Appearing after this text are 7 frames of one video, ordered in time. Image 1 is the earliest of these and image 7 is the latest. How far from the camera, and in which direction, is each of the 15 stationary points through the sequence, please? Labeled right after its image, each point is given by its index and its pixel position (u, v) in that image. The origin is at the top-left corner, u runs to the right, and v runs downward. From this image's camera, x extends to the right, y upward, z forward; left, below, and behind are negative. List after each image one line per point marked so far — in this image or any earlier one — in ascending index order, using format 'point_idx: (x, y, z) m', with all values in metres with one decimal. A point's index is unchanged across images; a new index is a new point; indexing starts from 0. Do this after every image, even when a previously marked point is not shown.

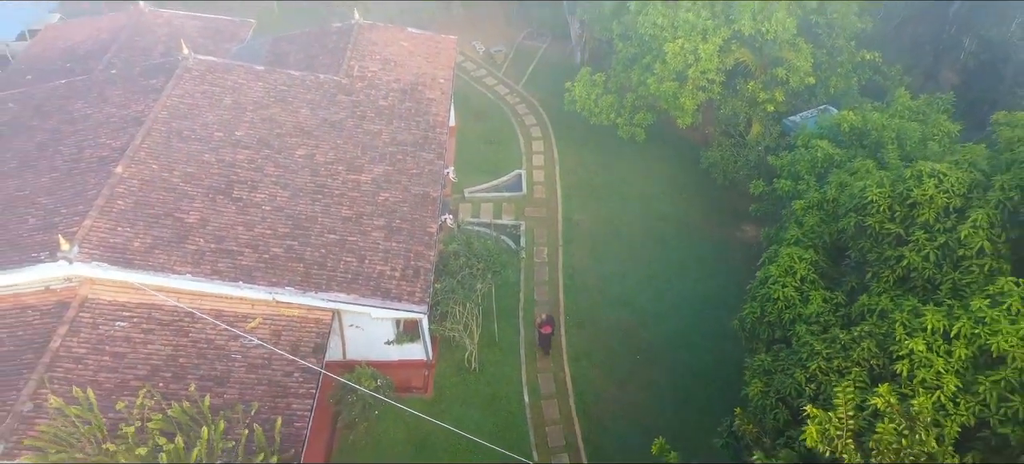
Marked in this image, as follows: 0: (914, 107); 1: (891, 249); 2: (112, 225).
0: (+10.3, +3.2, +15.4) m
1: (+5.6, -0.3, +9.0) m
2: (-8.7, +0.1, +13.2) m
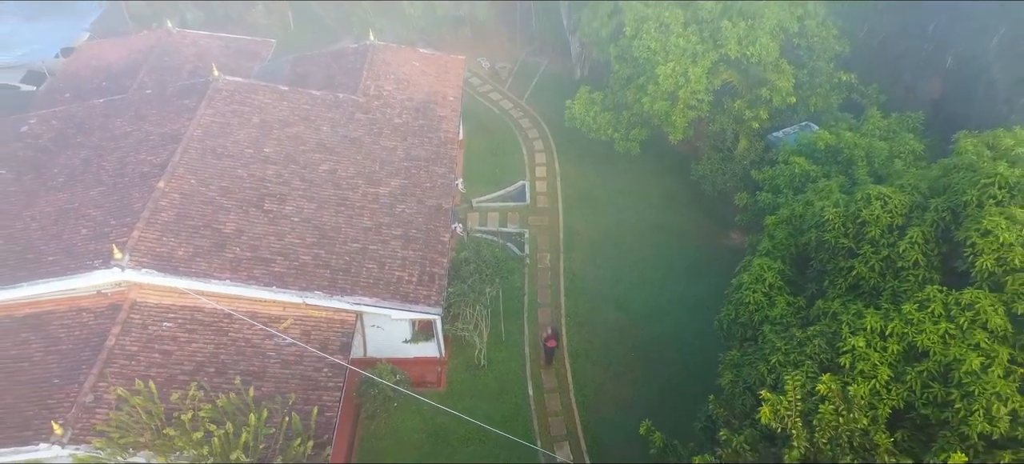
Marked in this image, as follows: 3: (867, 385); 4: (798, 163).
0: (+10.4, +2.9, +16.9) m
1: (+5.8, -0.5, +10.5) m
2: (-8.6, -0.1, +14.7) m
3: (+4.9, -2.1, +8.5) m
4: (+7.3, +1.7, +15.4) m
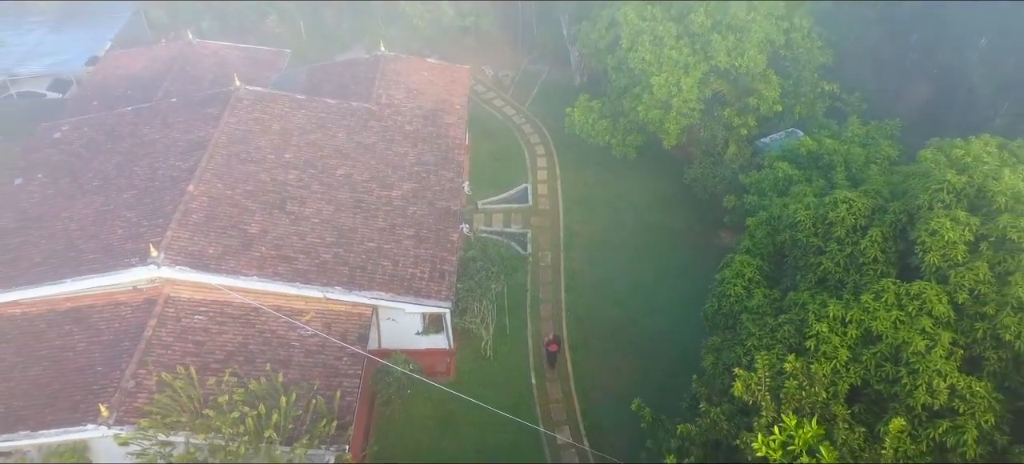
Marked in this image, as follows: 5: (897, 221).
0: (+10.5, +2.9, +18.2) m
1: (+5.9, -0.5, +11.8) m
2: (-8.5, -0.1, +16.0) m
3: (+5.0, -2.1, +9.7) m
4: (+7.4, +1.7, +16.7) m
5: (+7.1, +0.2, +11.3) m
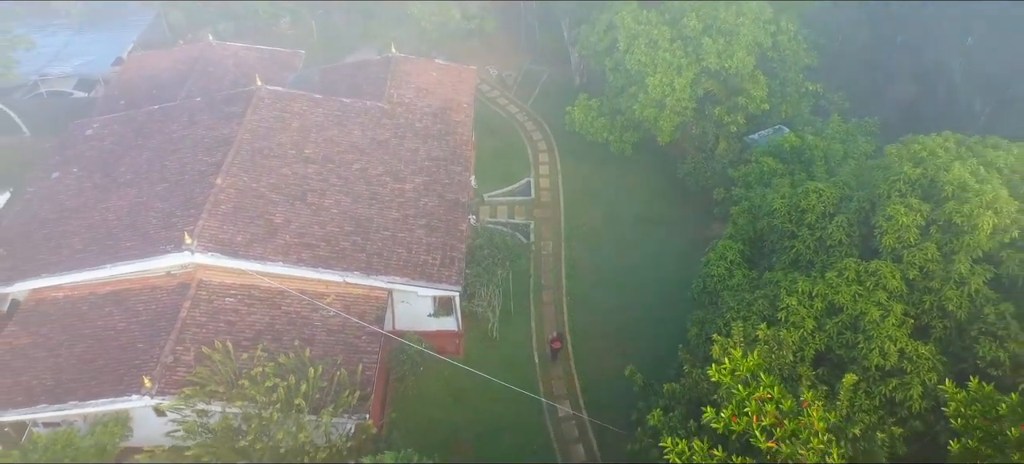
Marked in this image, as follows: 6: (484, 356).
0: (+10.7, +3.2, +19.6) m
1: (+6.0, -0.2, +13.2) m
2: (-8.3, +0.2, +17.3) m
3: (+5.2, -1.8, +11.1) m
4: (+7.5, +2.1, +18.1) m
5: (+7.2, +0.5, +12.6) m
6: (-0.9, -3.9, +19.4) m
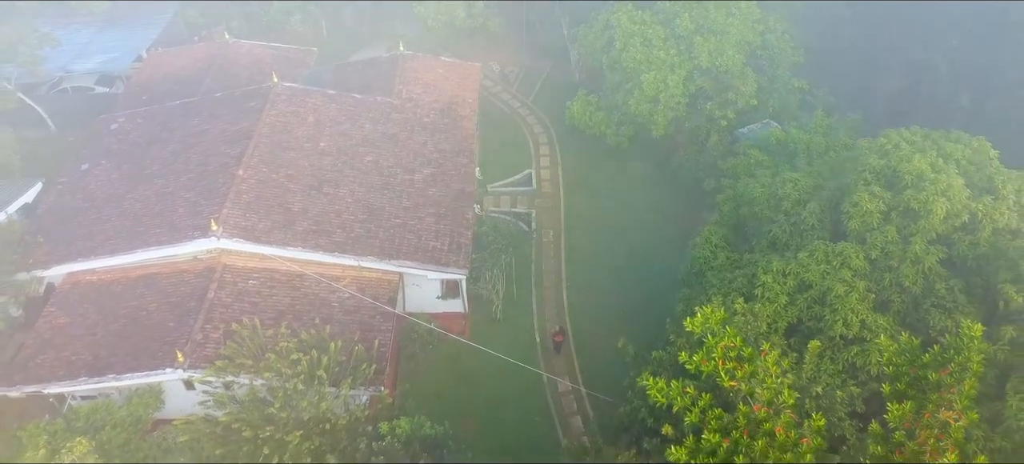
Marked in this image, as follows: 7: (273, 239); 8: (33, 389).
0: (+10.8, +3.7, +20.8) m
1: (+6.1, +0.1, +14.5) m
2: (-8.2, +0.6, +18.6) m
3: (+5.3, -1.5, +12.4) m
4: (+7.6, +2.4, +19.3) m
5: (+7.3, +0.8, +13.9) m
6: (-0.8, -3.5, +20.7) m
7: (-7.2, -0.2, +18.4) m
8: (-13.4, -4.4, +17.0) m
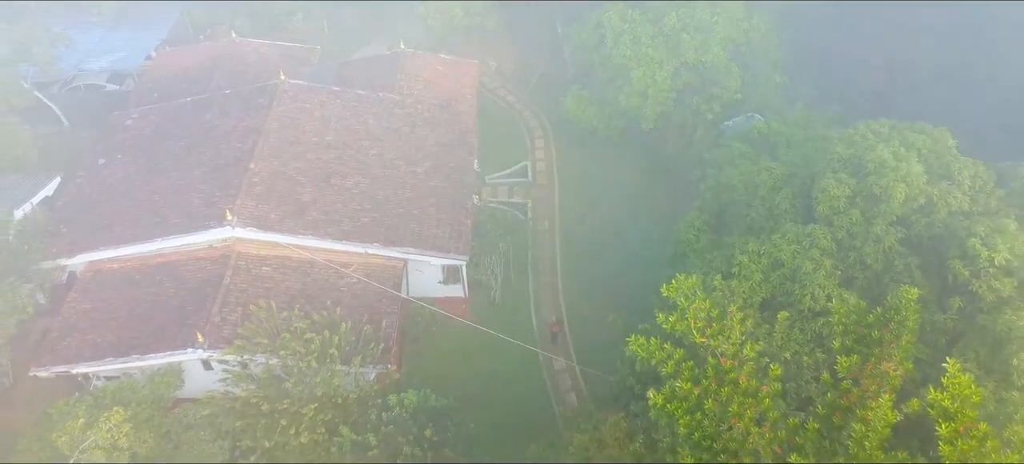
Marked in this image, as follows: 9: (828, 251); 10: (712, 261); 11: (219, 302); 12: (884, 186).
0: (+10.6, +4.1, +22.0) m
1: (+6.1, +0.5, +15.7) m
2: (-8.3, +0.9, +19.8) m
3: (+5.2, -1.2, +13.6) m
4: (+7.5, +2.9, +20.5) m
5: (+7.3, +1.2, +15.1) m
6: (-0.8, -3.1, +21.9) m
7: (-7.3, +0.1, +19.5) m
8: (-13.4, -4.1, +18.1) m
9: (+7.0, -0.4, +13.4) m
10: (+4.9, -0.7, +15.0) m
11: (-8.7, -2.1, +18.1) m
12: (+8.2, +1.0, +13.5) m
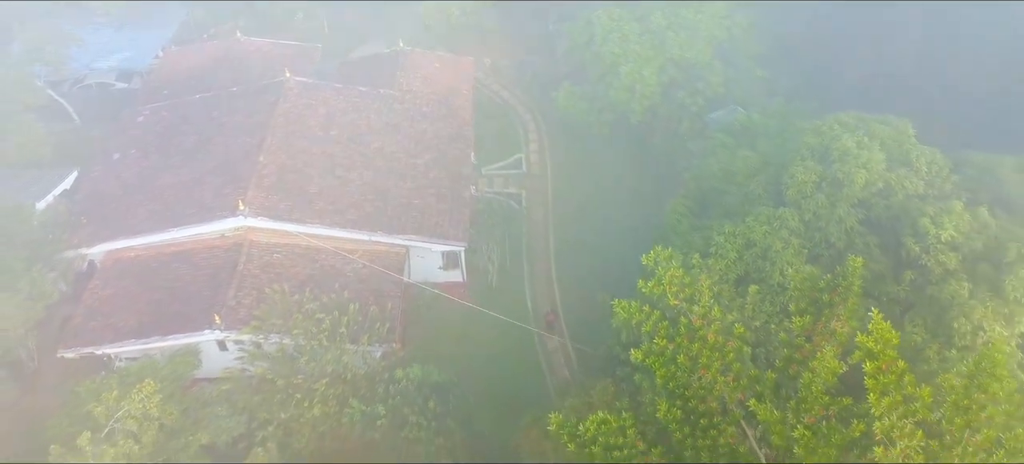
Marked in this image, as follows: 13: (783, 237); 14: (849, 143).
0: (+10.5, +4.7, +23.4) m
1: (+6.0, +1.0, +17.0) m
2: (-8.5, +1.3, +20.9) m
3: (+5.2, -0.7, +15.0) m
4: (+7.4, +3.4, +21.9) m
5: (+7.2, +1.6, +16.5) m
6: (-1.0, -2.7, +23.2) m
7: (-7.4, +0.5, +20.8) m
8: (-13.5, -3.7, +19.3) m
9: (+6.9, 0.0, +14.8) m
10: (+4.8, -0.2, +16.3) m
11: (-8.8, -1.7, +19.3) m
12: (+8.2, +1.5, +14.9) m
13: (+6.5, -0.1, +14.6) m
14: (+8.5, +2.2, +15.3) m
